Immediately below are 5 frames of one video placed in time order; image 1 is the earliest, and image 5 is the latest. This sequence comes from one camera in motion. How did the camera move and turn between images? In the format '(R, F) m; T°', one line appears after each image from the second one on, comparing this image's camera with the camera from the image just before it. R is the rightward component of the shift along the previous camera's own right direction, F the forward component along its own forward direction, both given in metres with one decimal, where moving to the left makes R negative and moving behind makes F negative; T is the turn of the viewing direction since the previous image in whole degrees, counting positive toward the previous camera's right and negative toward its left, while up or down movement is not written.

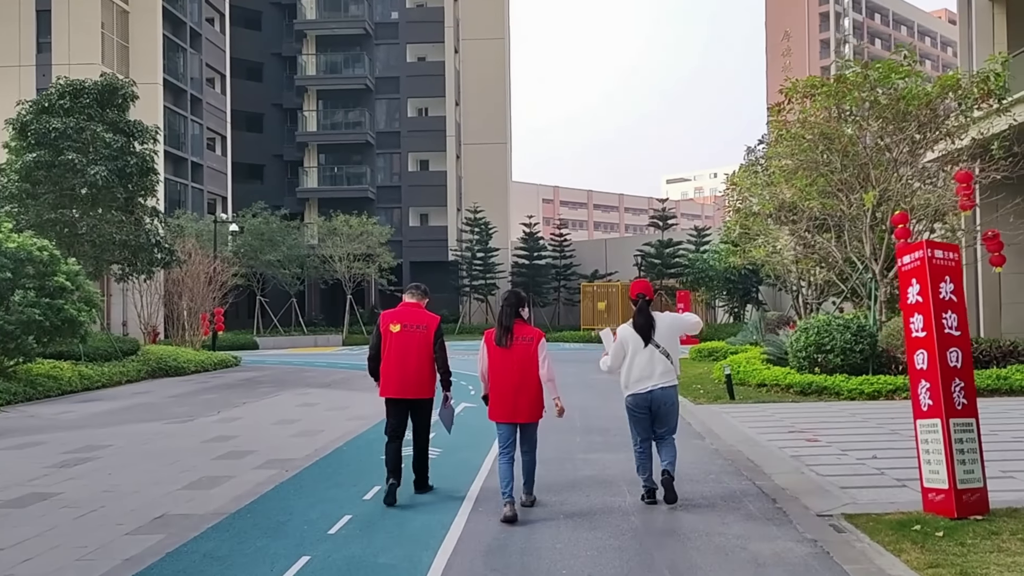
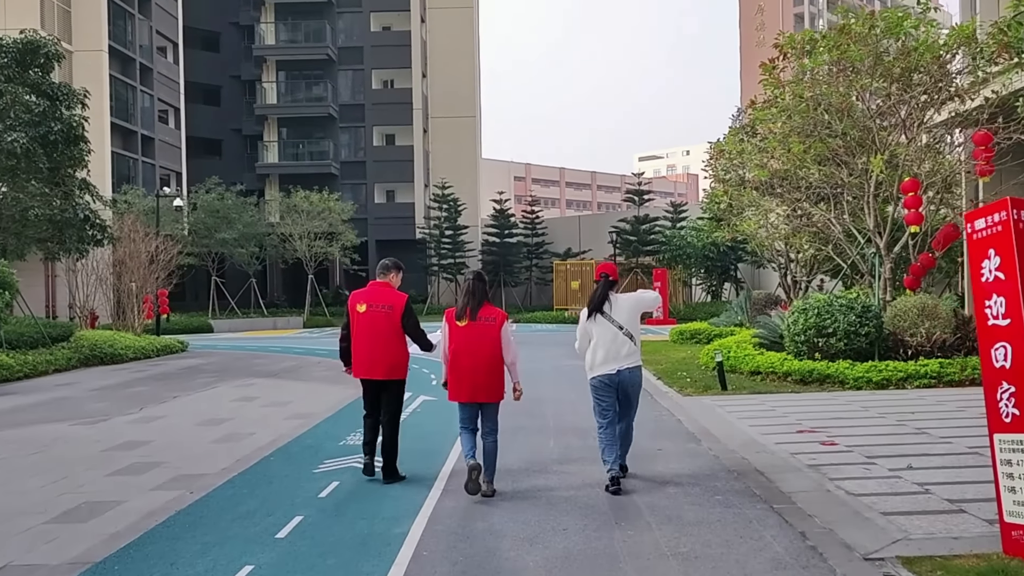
(+0.1, +1.8) m; +2°
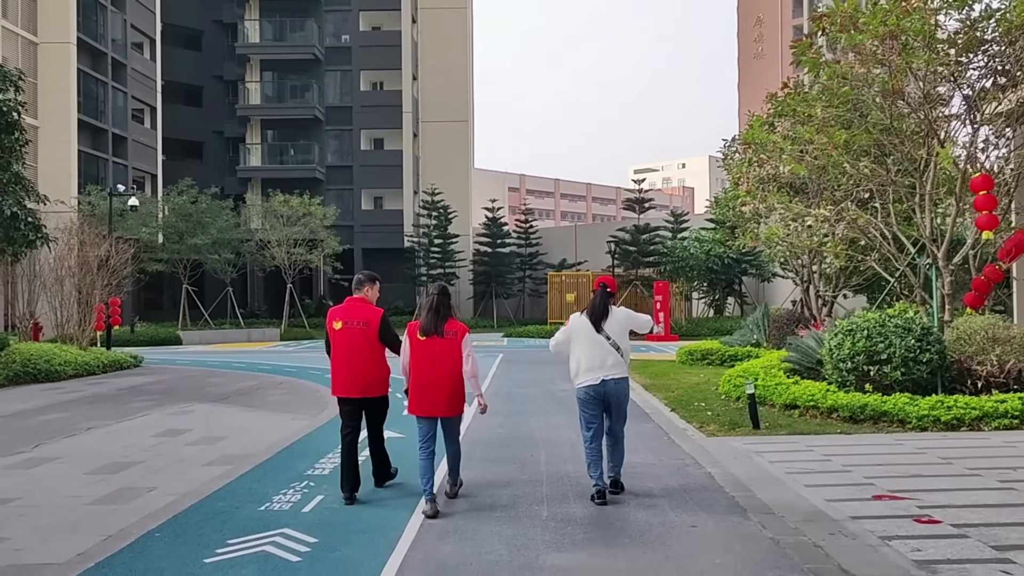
(+0.1, +2.5) m; 0°
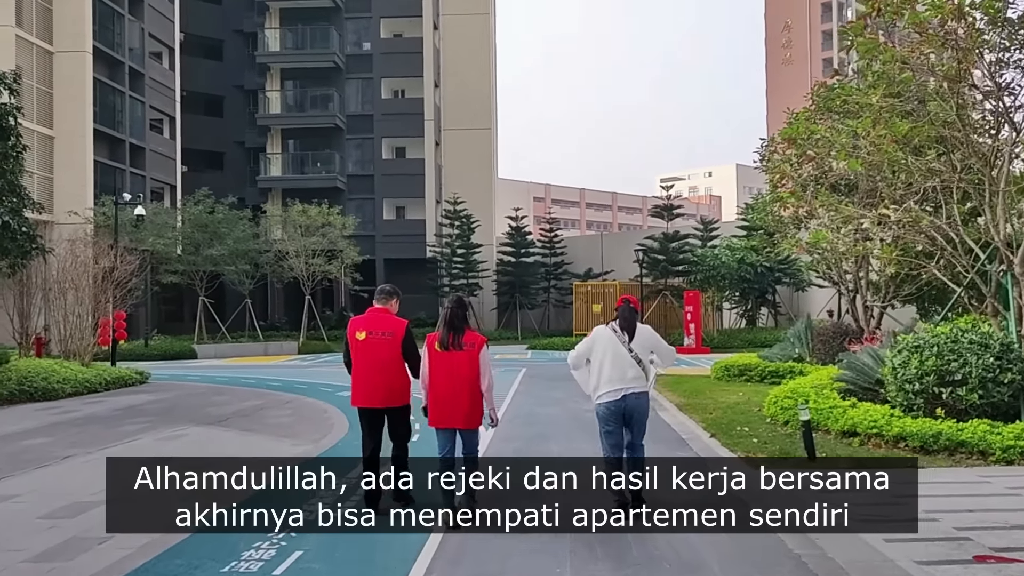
(+0.1, +1.3) m; -2°
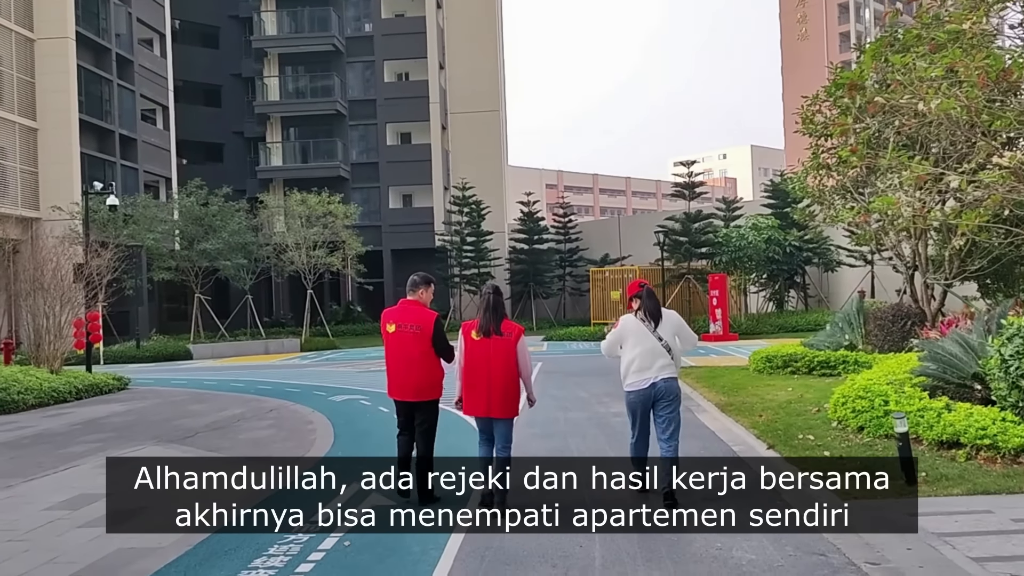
(+0.1, +2.1) m; -1°
